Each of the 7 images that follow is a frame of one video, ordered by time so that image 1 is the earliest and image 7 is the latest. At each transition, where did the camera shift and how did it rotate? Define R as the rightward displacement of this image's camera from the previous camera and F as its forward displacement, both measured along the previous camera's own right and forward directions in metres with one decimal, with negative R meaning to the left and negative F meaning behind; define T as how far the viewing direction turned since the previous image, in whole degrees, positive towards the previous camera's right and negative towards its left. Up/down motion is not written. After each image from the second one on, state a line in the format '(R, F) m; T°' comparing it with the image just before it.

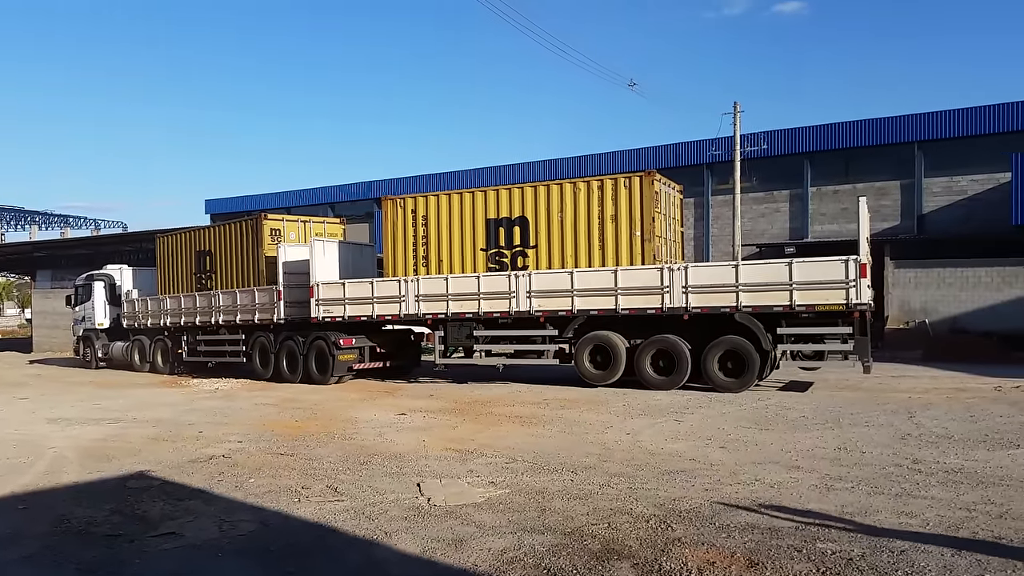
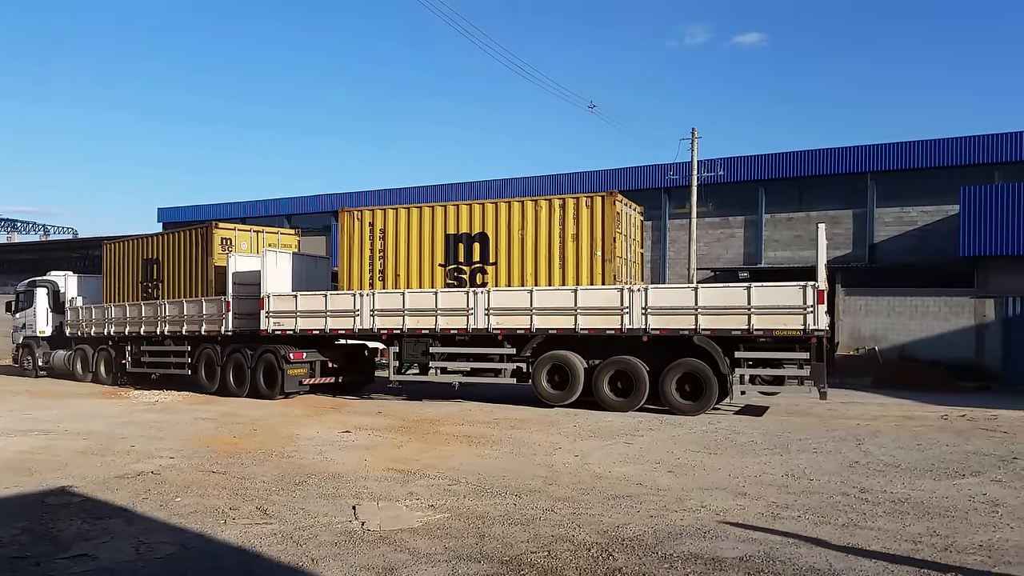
(+1.4, +2.6) m; -5°
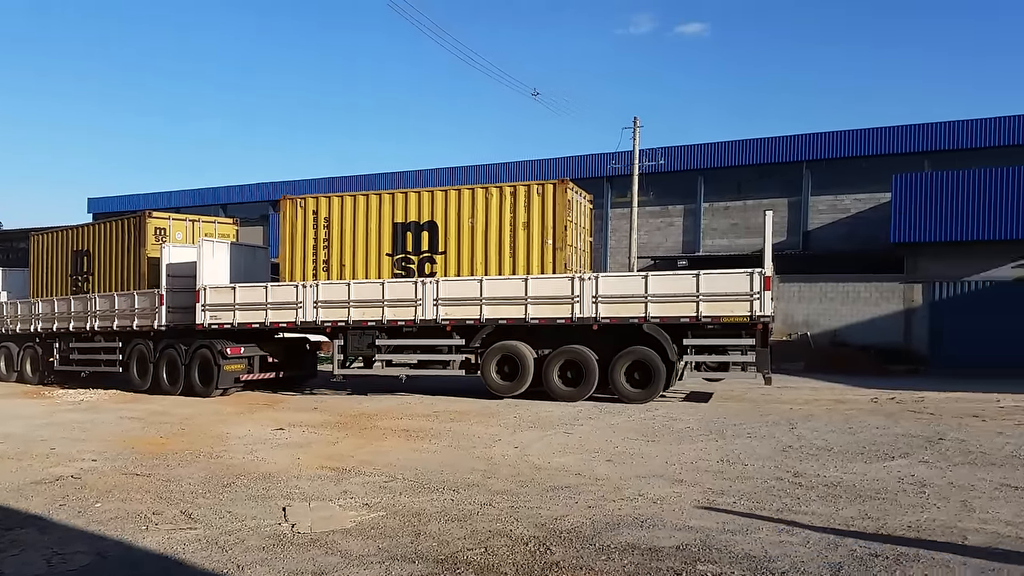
(+0.1, +0.1) m; +4°
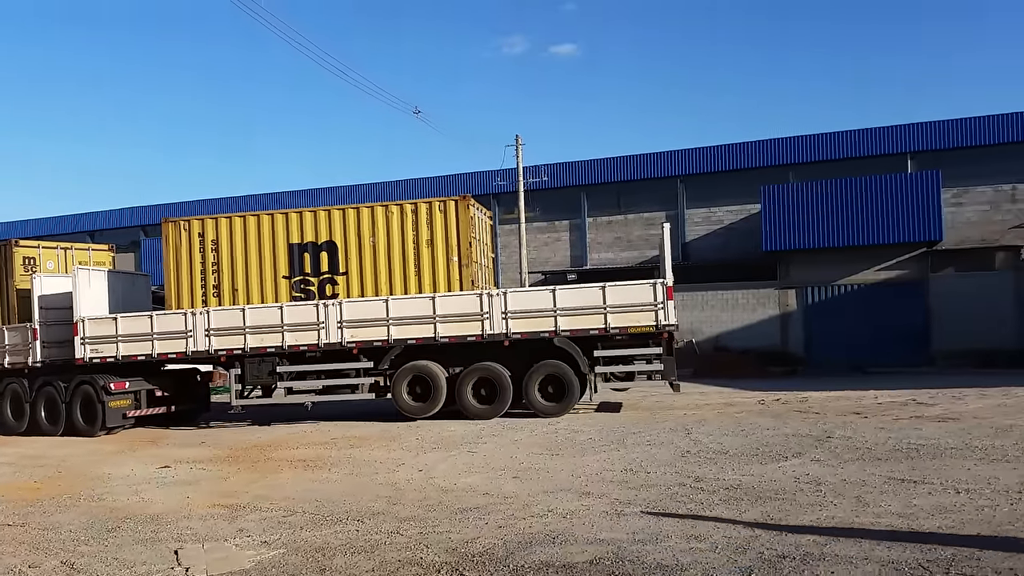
(-0.1, +0.1) m; +8°
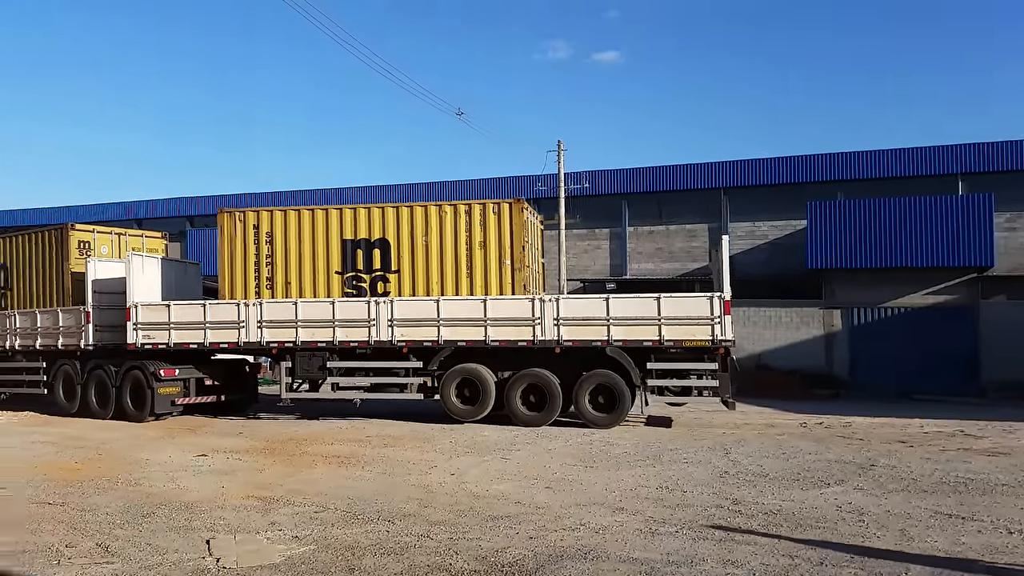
(0.0, +0.1) m; -3°
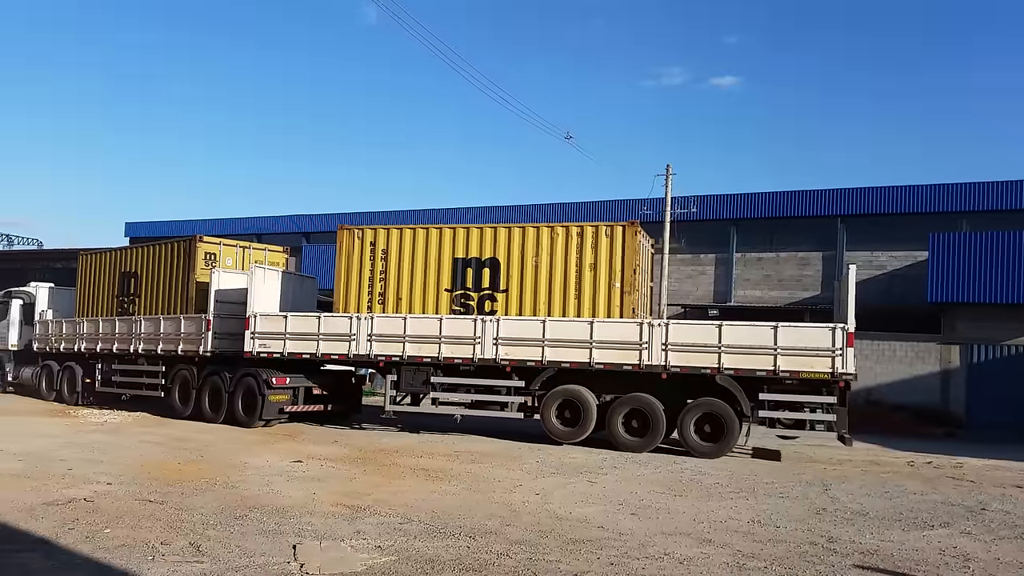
(+0.1, 0.0) m; -7°
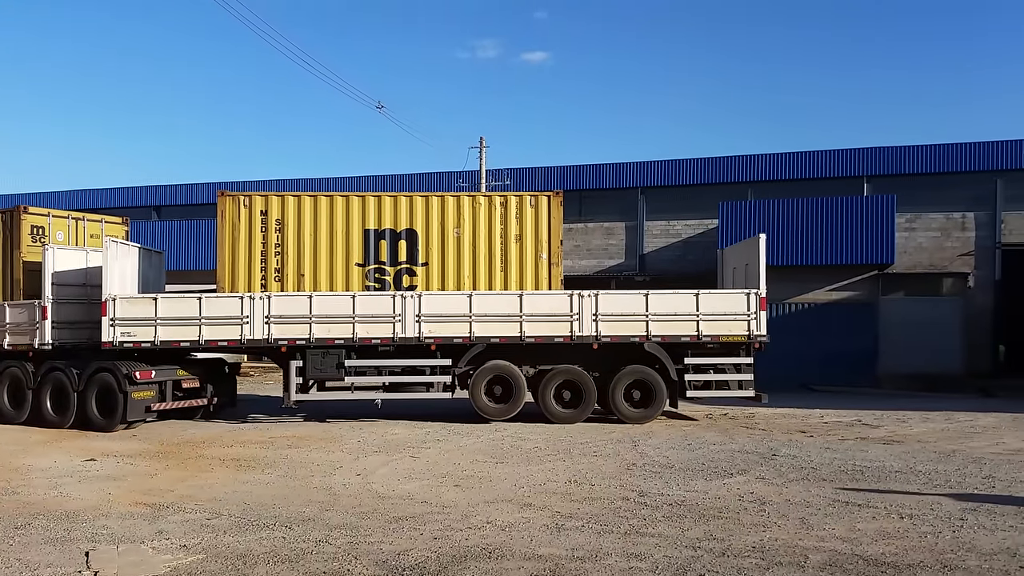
(0.0, +0.2) m; +13°
